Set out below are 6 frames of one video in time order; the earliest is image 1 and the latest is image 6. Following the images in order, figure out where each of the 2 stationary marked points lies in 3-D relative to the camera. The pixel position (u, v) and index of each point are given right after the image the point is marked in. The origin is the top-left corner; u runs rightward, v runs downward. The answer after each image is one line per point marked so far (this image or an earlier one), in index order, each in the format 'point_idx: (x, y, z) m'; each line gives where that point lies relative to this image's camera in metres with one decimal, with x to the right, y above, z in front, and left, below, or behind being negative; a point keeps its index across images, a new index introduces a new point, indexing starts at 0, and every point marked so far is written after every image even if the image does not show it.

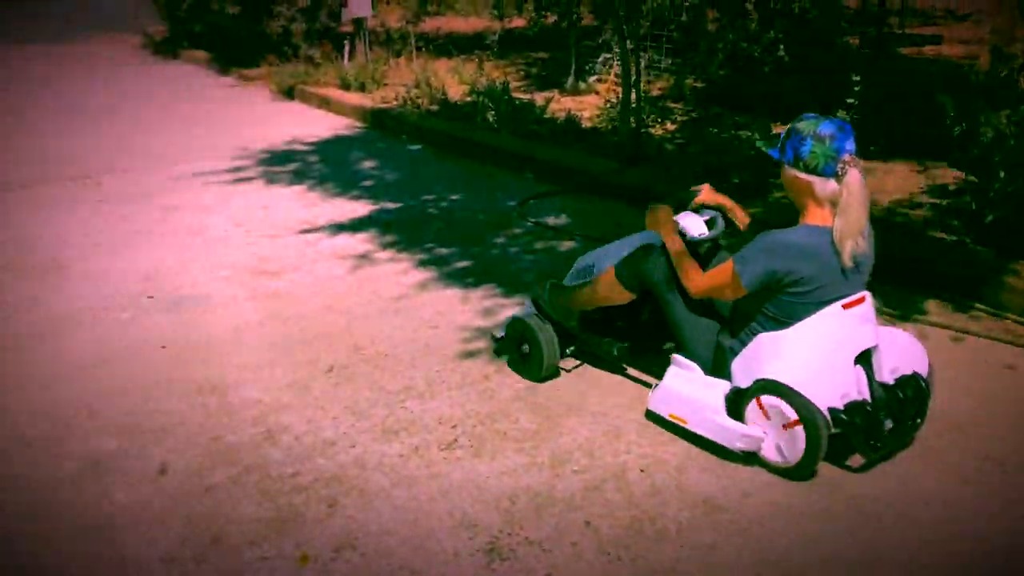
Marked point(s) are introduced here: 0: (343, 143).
0: (-1.5, +1.3, +8.4) m
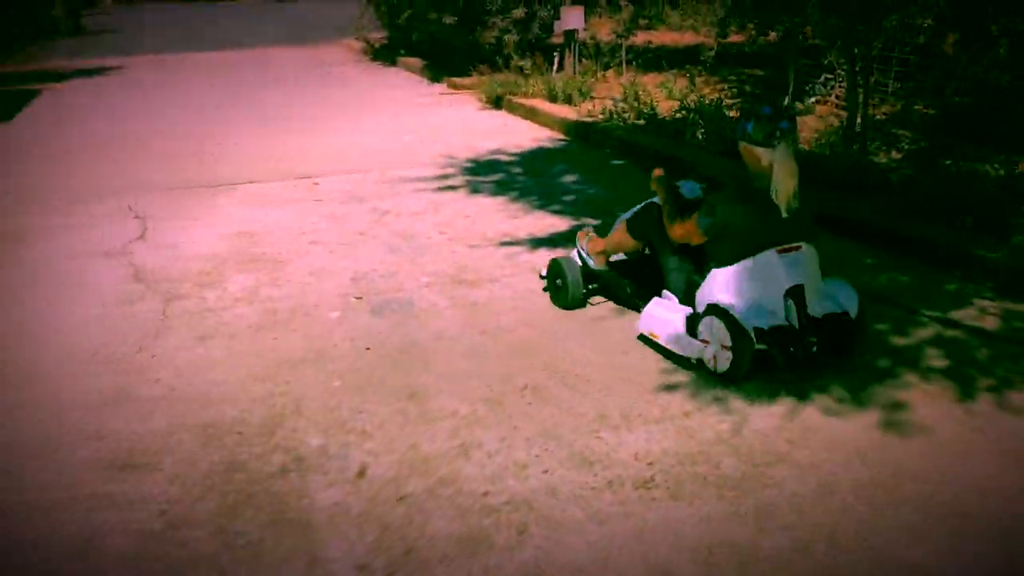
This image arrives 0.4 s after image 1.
0: (+0.3, +1.2, +8.5) m
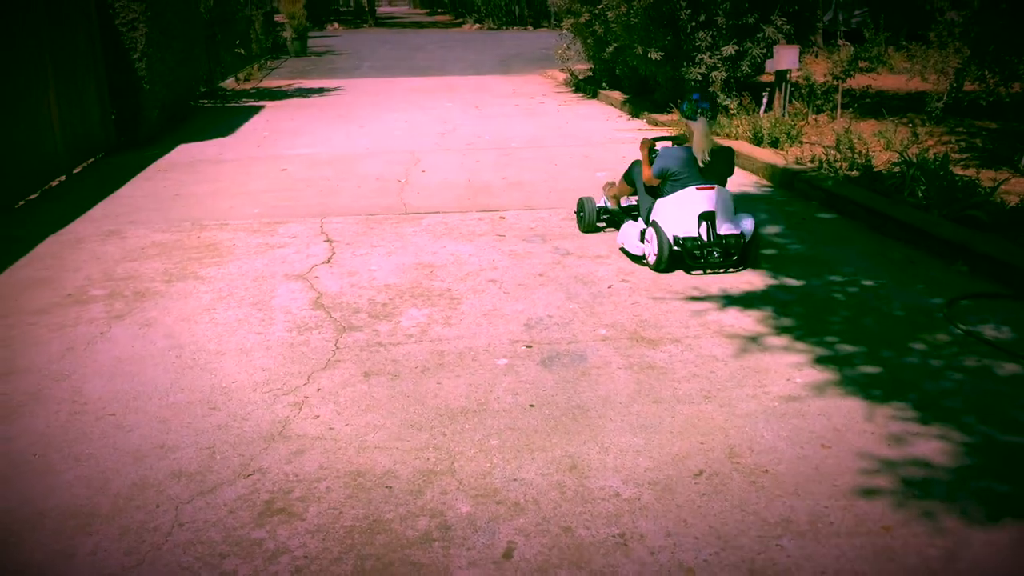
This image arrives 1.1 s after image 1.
0: (+2.0, +0.7, +7.9) m
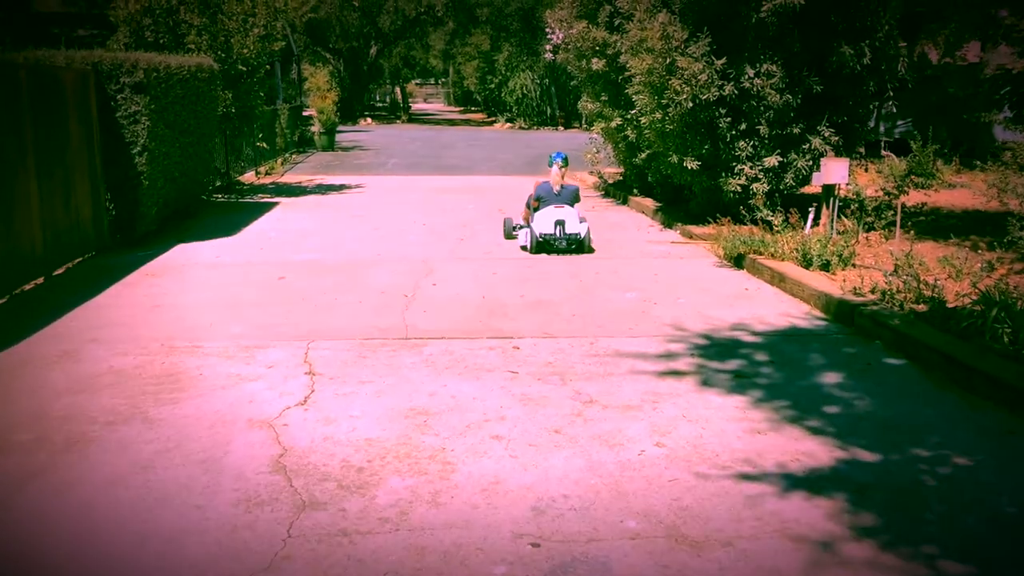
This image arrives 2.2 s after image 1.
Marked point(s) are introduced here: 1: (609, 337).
0: (+2.1, -0.4, +6.9) m
1: (+0.7, -0.4, +6.8) m
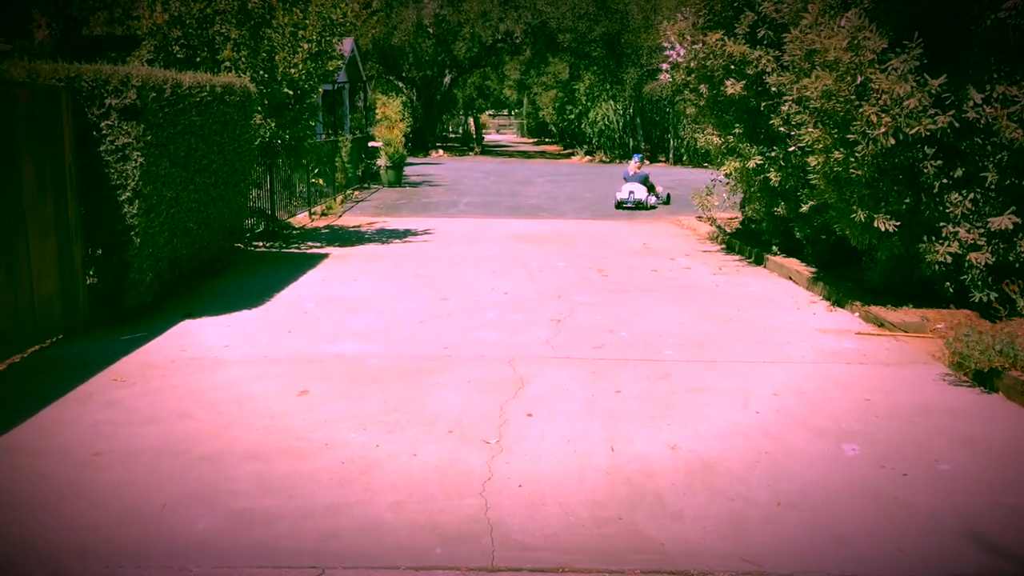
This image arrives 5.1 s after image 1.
0: (+2.8, -1.2, +3.6) m
1: (+1.4, -1.1, +3.6) m
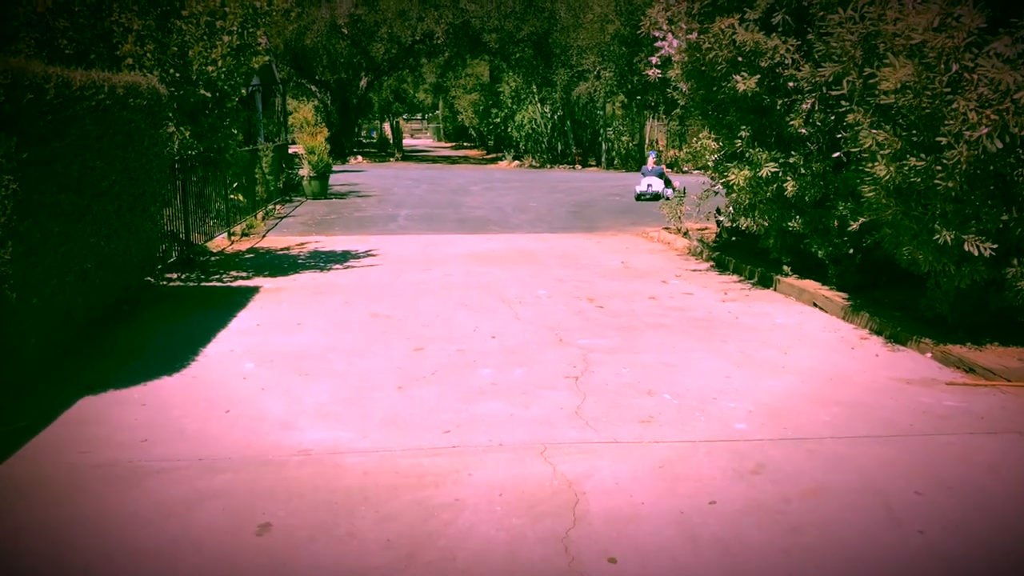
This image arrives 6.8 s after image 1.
0: (+3.3, -1.4, +2.1) m
1: (+1.9, -1.4, +1.9) m
